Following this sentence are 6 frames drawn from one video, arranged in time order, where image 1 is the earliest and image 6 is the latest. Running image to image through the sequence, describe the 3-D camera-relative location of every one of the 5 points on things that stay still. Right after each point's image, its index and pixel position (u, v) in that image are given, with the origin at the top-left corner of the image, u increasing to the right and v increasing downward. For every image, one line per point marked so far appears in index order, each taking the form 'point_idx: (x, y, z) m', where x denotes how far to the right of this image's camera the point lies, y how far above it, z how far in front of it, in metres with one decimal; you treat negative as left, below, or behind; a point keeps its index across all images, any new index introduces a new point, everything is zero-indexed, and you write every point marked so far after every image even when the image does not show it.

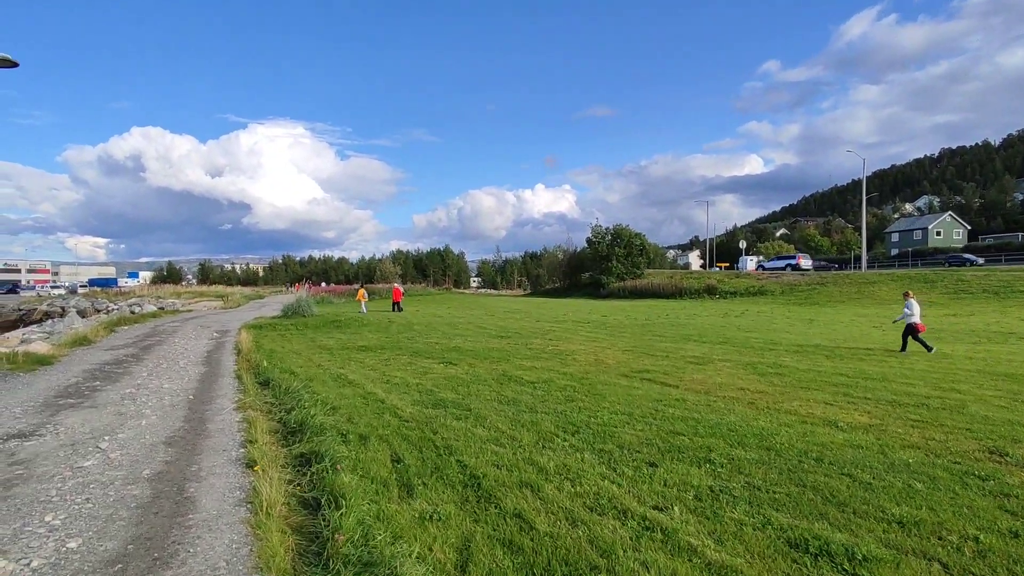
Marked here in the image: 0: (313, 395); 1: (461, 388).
0: (-3.7, -2.0, +10.5) m
1: (-1.0, -2.0, +11.6) m
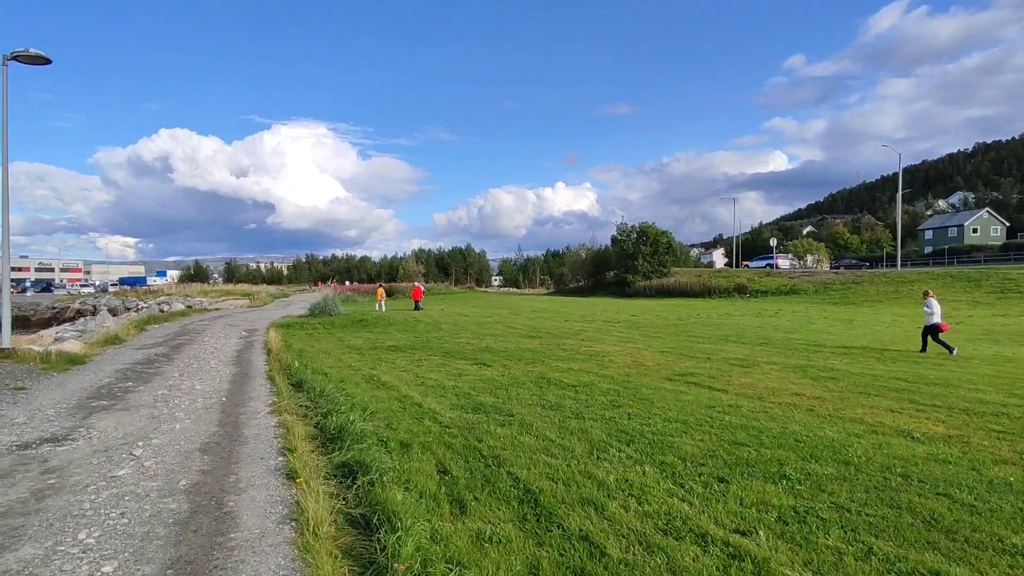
0: (-2.9, -2.0, +10.2) m
1: (-0.2, -2.0, +11.1) m
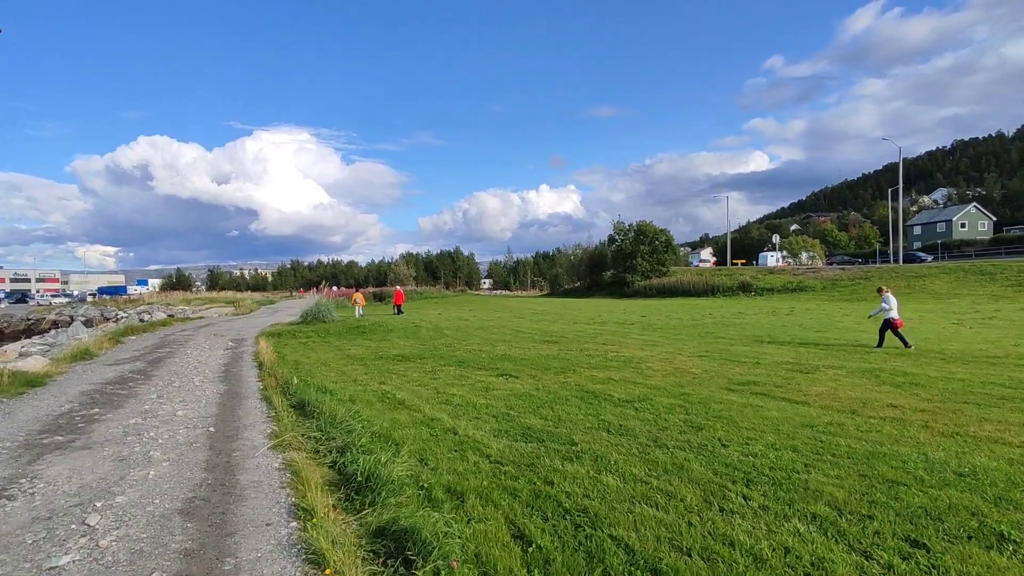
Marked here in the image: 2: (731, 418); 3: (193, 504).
0: (-2.1, -2.0, +8.3) m
1: (+0.5, -2.0, +9.4) m
2: (+3.3, -2.0, +8.7) m
3: (-3.0, -2.0, +5.3) m
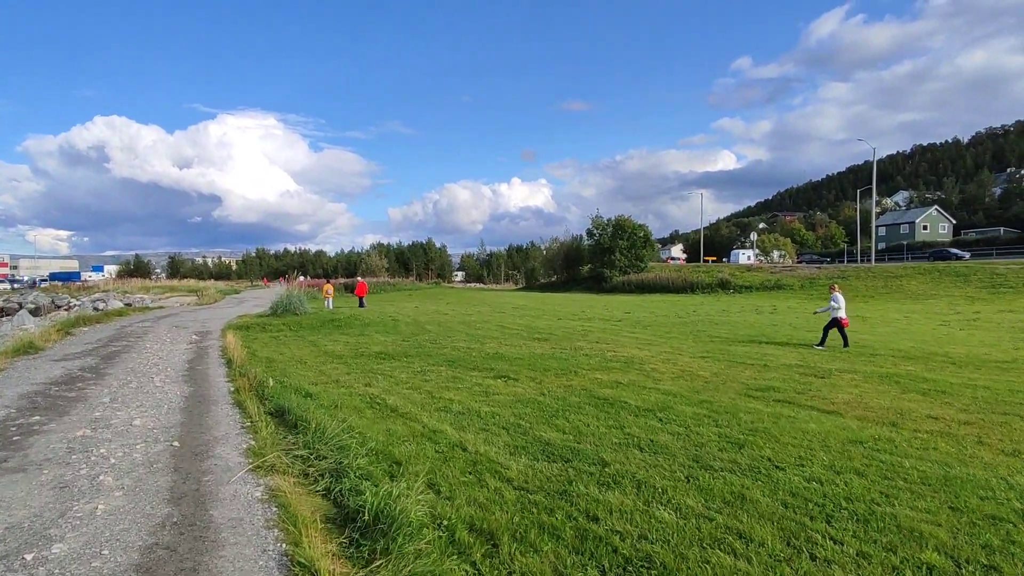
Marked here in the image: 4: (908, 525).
0: (-1.9, -1.9, +7.2) m
1: (+0.7, -1.9, +8.4) m
2: (+3.5, -1.9, +7.8) m
3: (-2.6, -1.9, +4.2) m
4: (+3.3, -2.0, +4.8) m
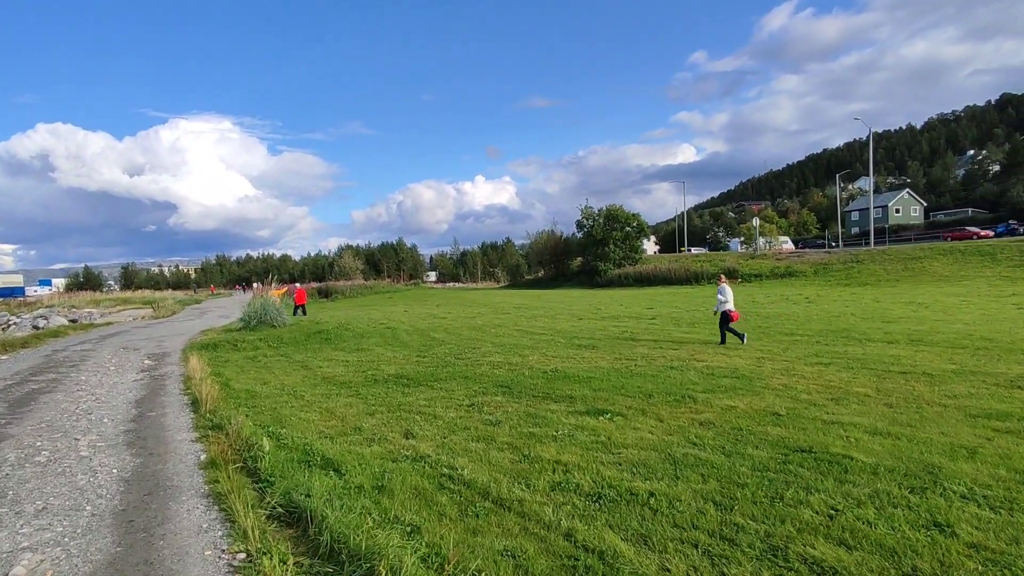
0: (-0.2, -1.9, +3.4) m
1: (+2.4, -1.9, +4.8) m
2: (+5.2, -1.8, +4.4) m
3: (-0.7, -2.0, +0.4) m
4: (+5.2, -1.8, +1.3) m
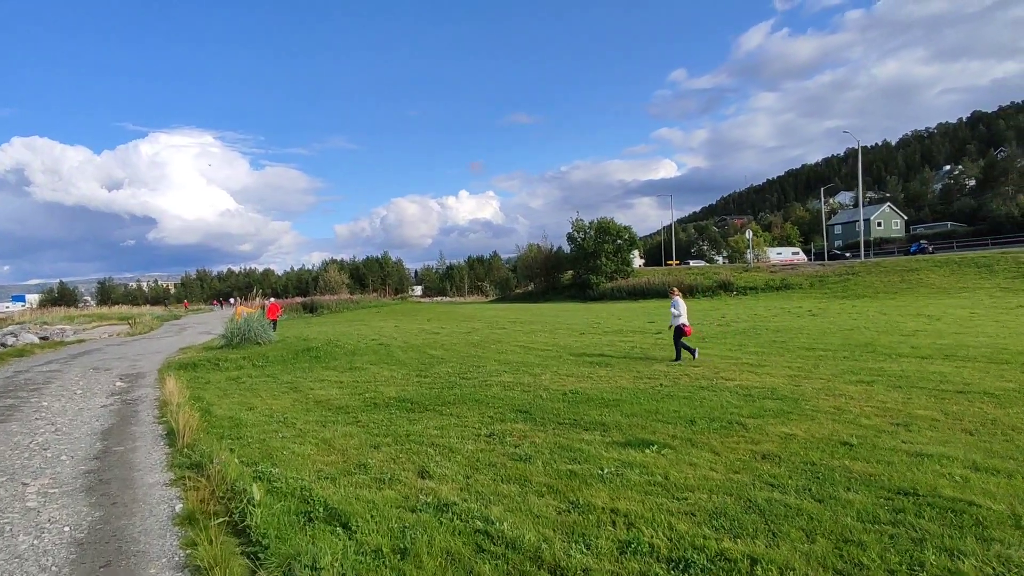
0: (+0.4, -1.9, +2.3) m
1: (+2.9, -1.9, +3.7) m
2: (+5.7, -1.8, +3.4) m
3: (-0.1, -2.0, -0.7) m
4: (+5.8, -1.8, +0.4) m
